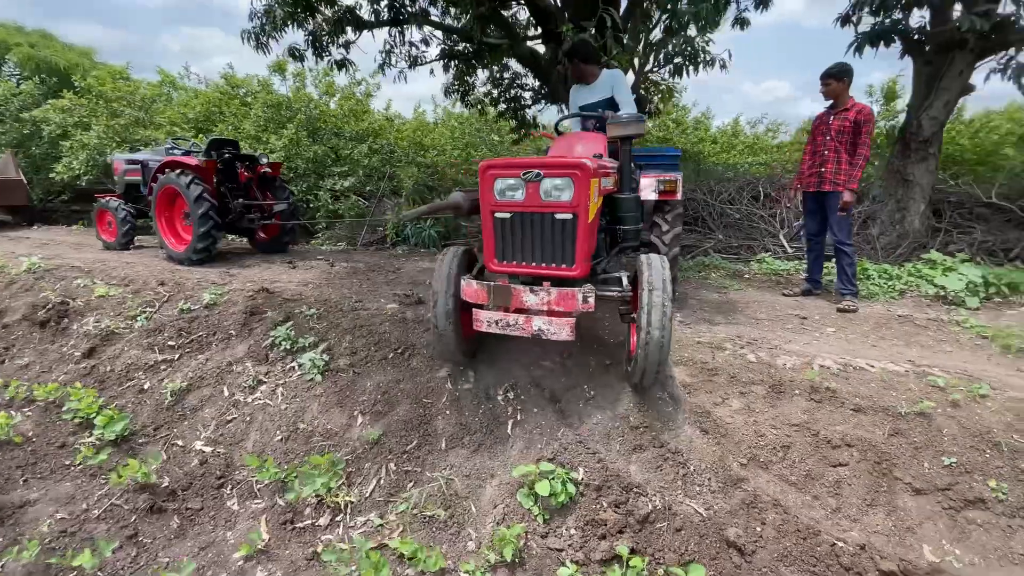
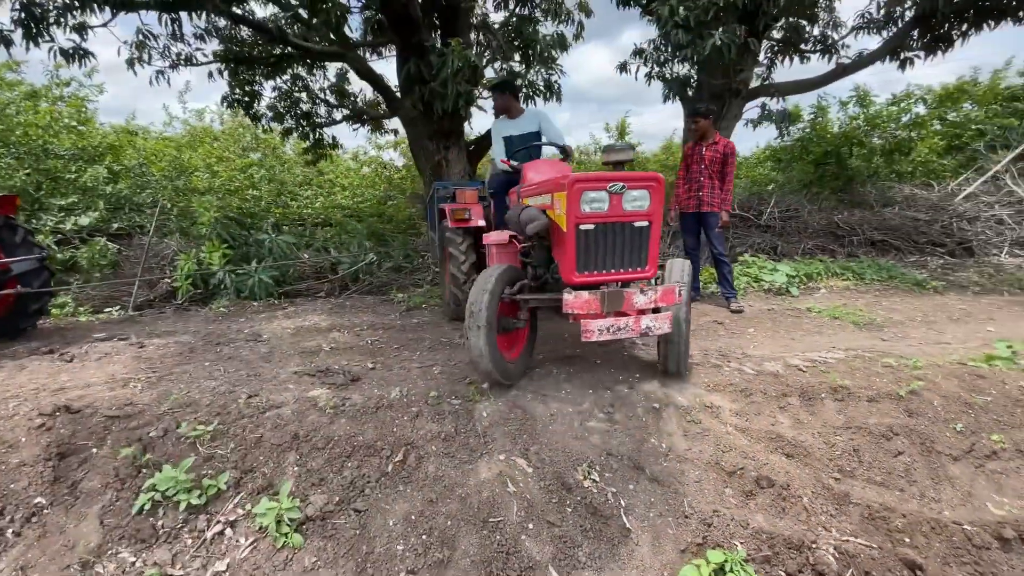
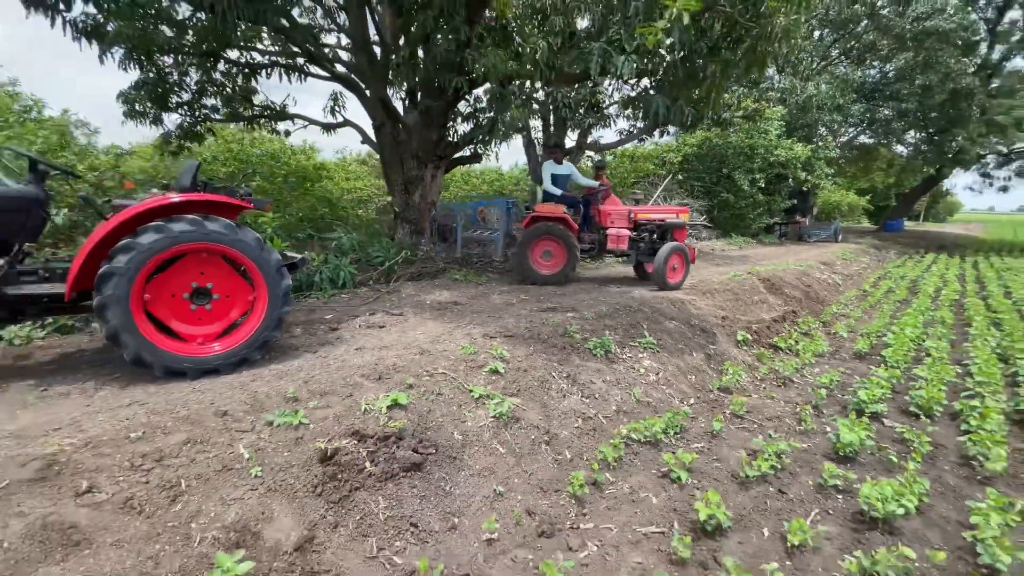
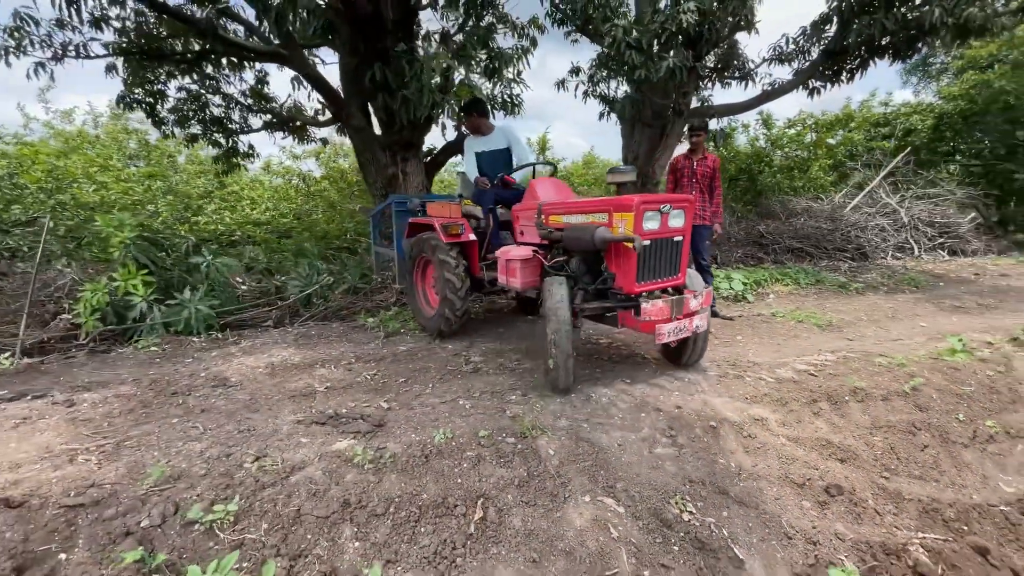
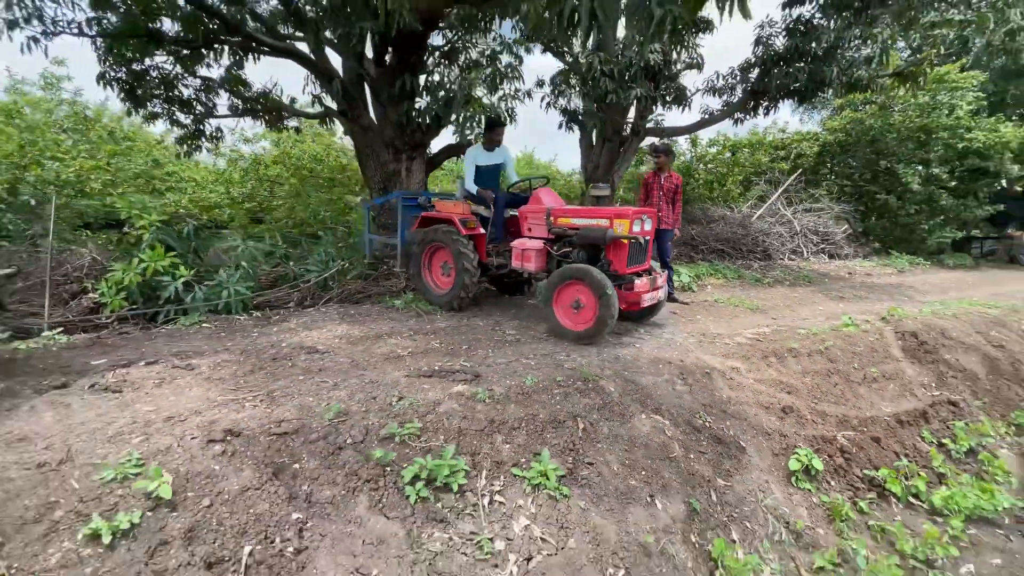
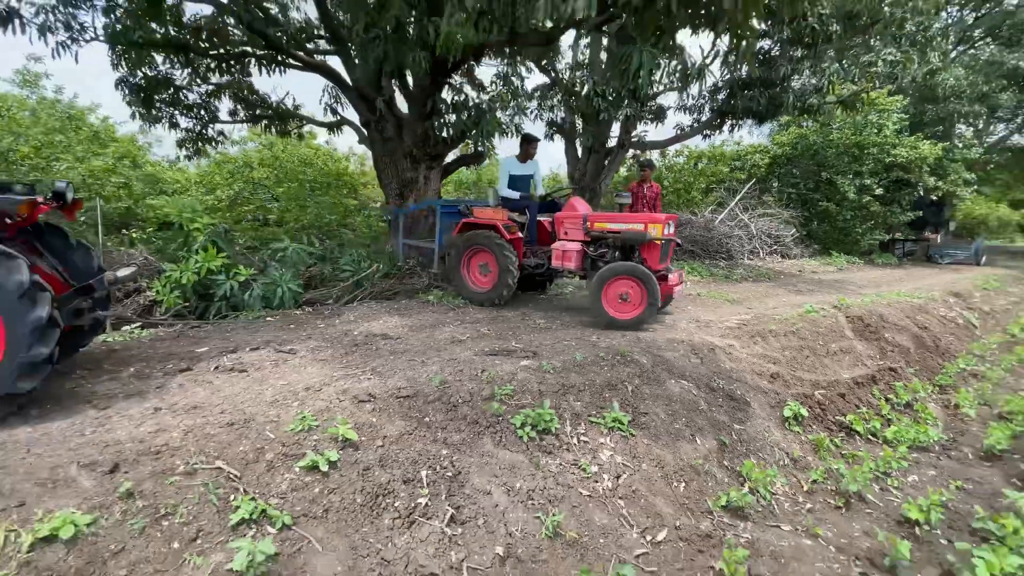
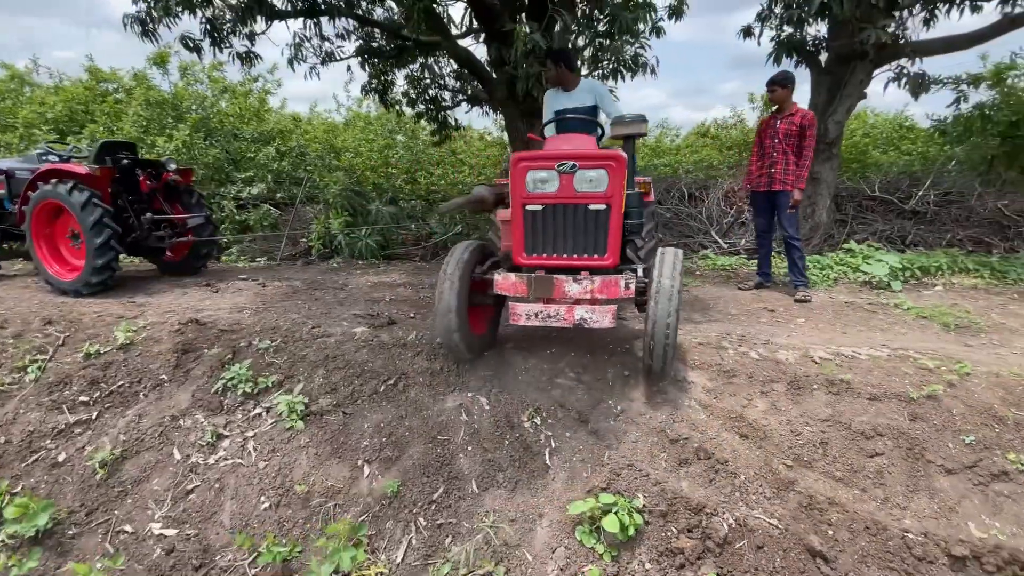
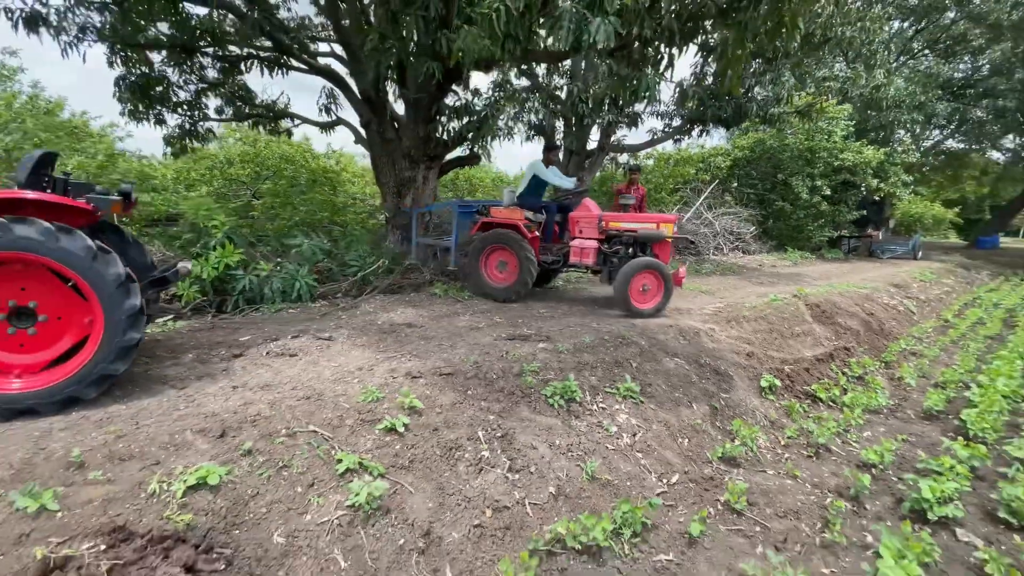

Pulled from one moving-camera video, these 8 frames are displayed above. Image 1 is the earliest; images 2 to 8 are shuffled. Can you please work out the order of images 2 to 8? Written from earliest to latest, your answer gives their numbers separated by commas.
7, 2, 4, 5, 6, 8, 3
